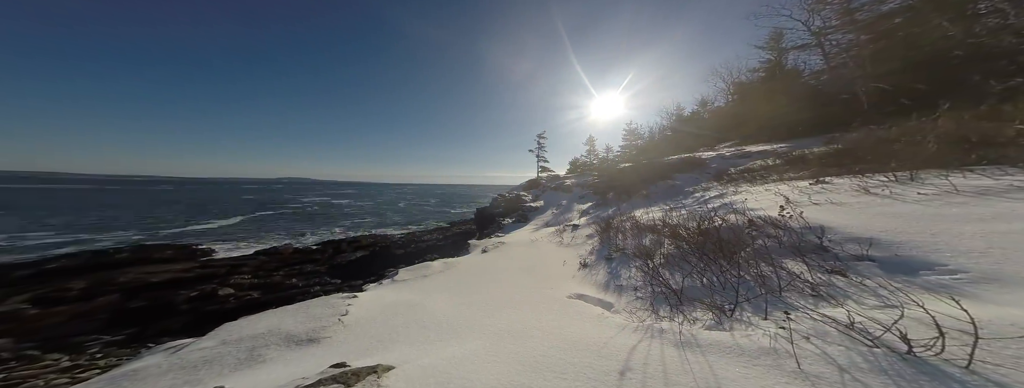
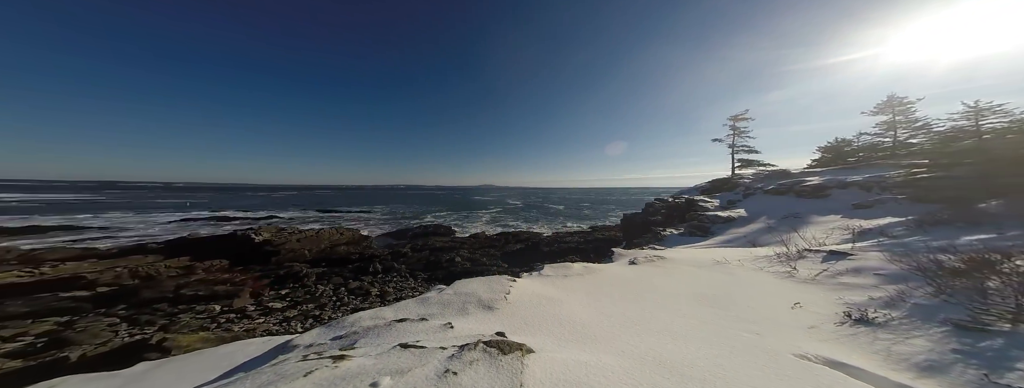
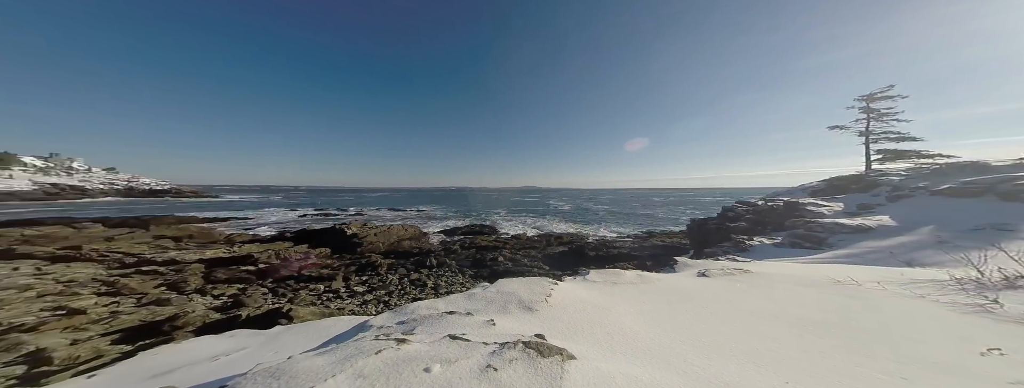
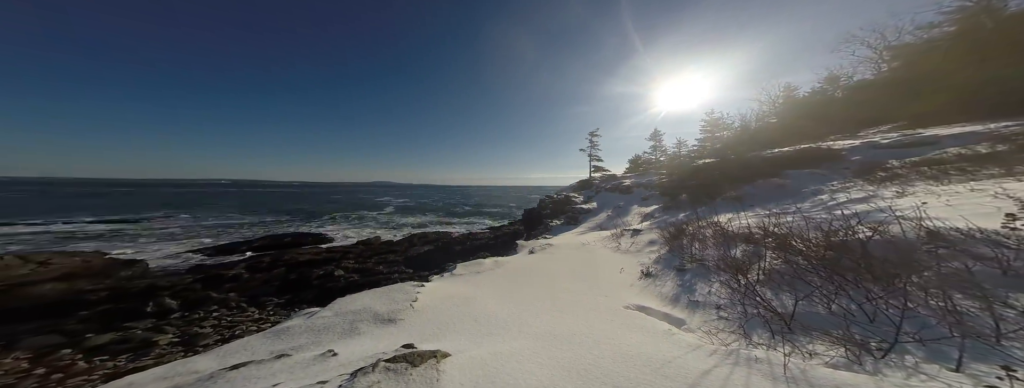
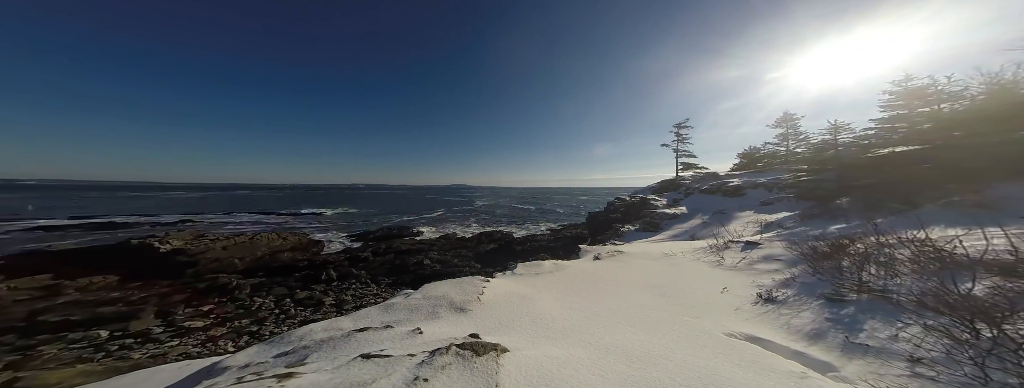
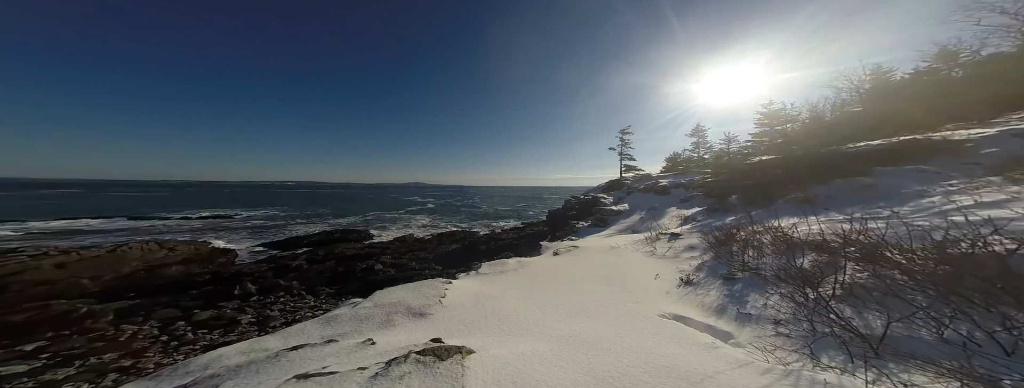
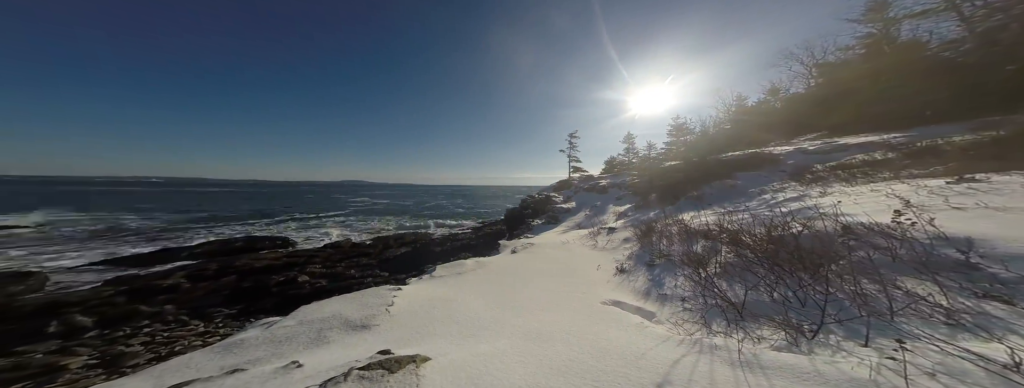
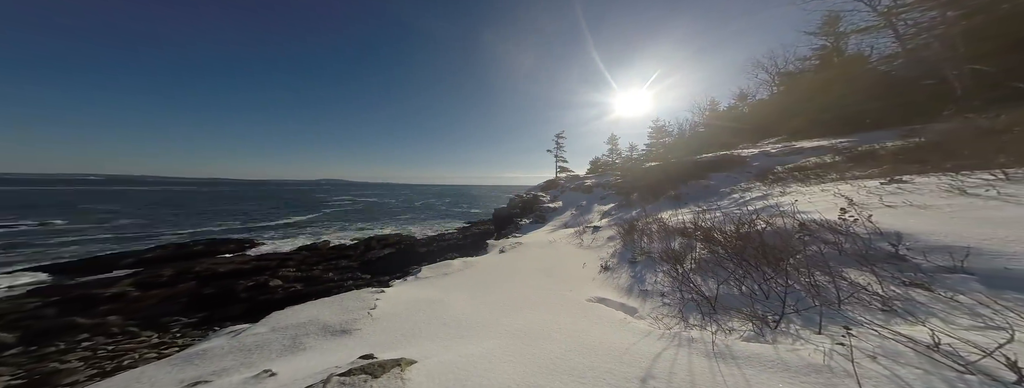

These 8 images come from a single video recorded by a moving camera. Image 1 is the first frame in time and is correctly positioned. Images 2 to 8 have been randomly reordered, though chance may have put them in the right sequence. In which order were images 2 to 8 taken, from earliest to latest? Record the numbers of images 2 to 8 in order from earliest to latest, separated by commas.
8, 7, 4, 6, 5, 2, 3
